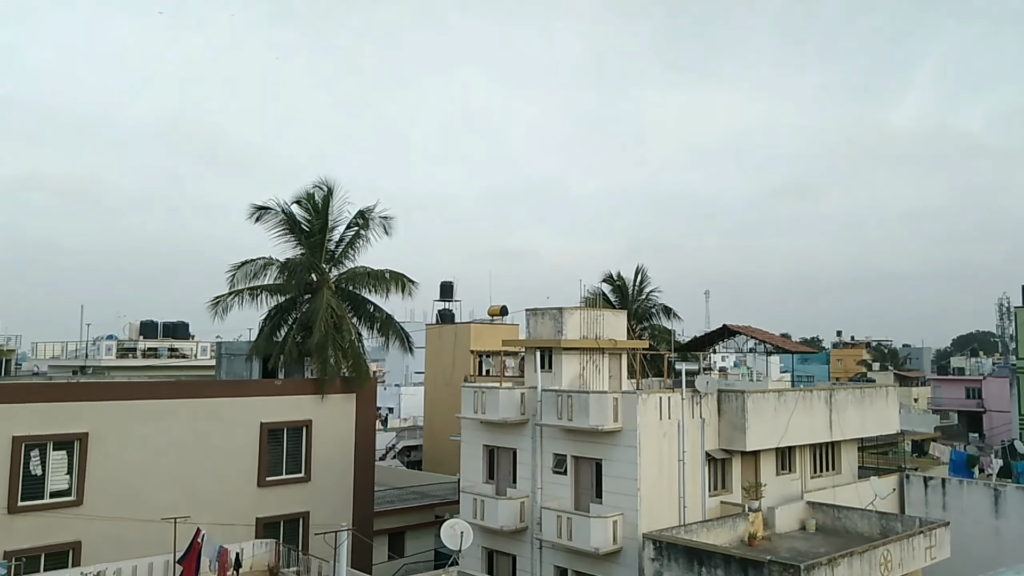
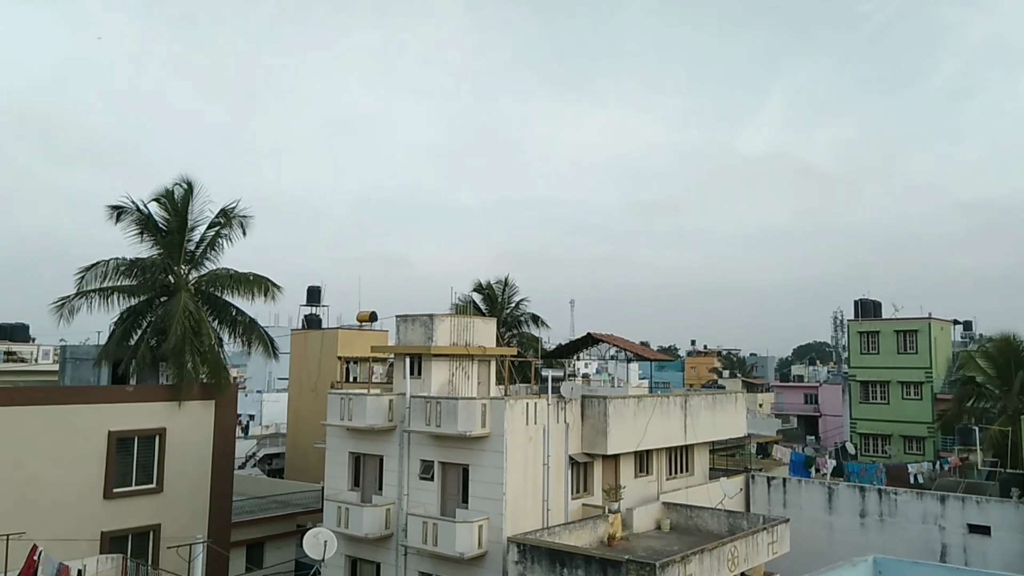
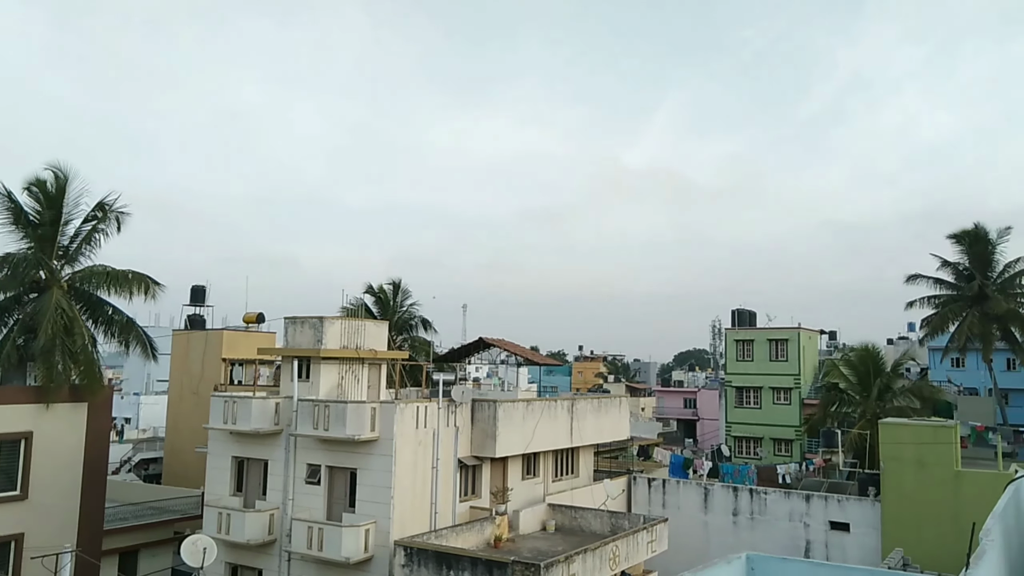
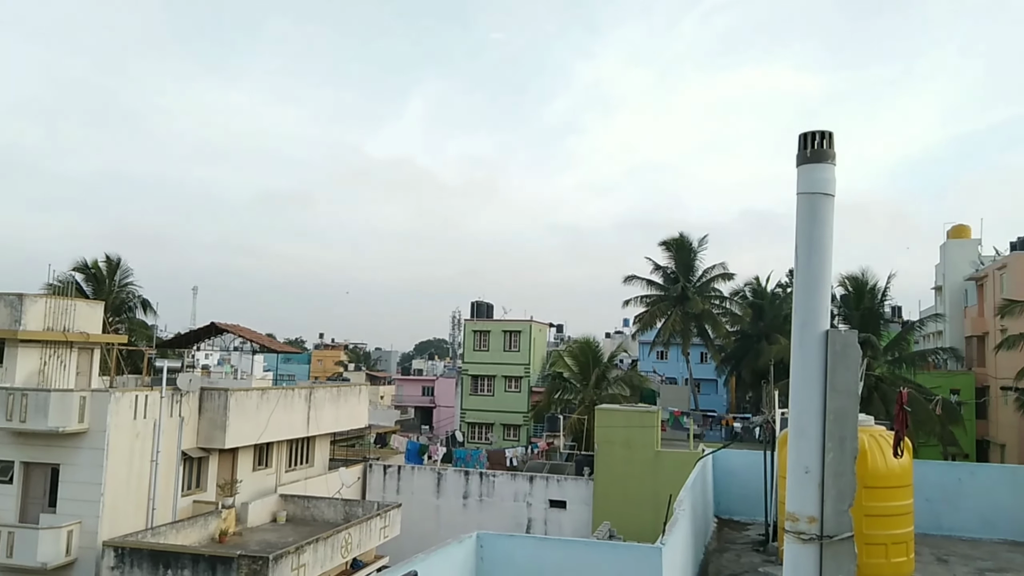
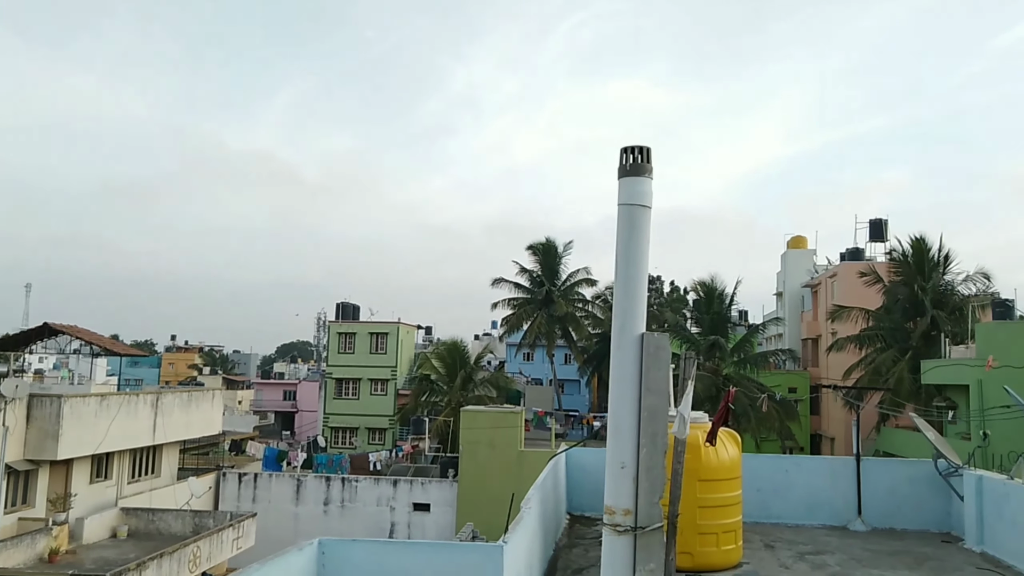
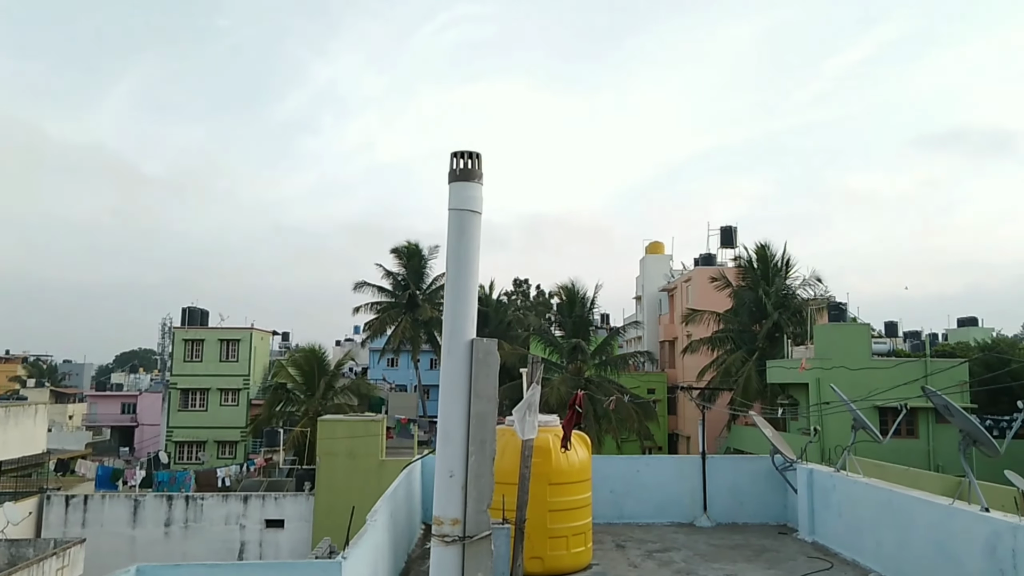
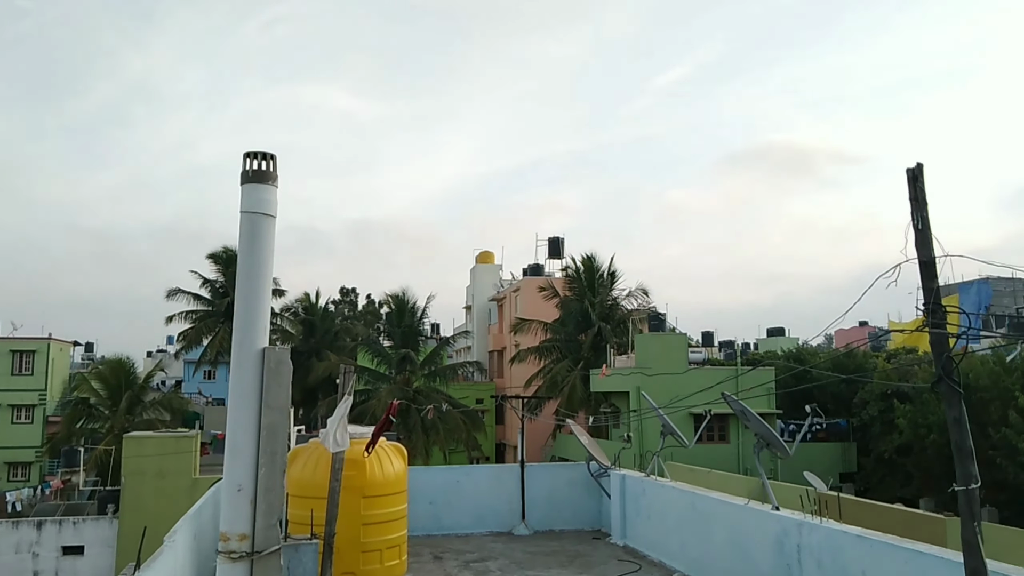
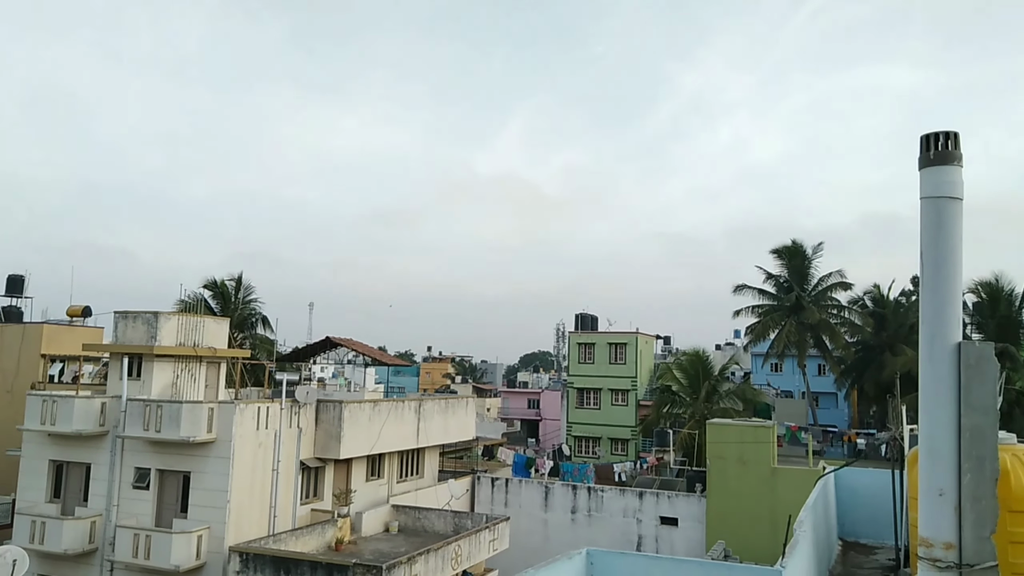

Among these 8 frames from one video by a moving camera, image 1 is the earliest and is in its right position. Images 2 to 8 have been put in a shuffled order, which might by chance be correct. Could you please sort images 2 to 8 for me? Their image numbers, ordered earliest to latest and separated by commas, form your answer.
2, 3, 8, 4, 5, 6, 7
